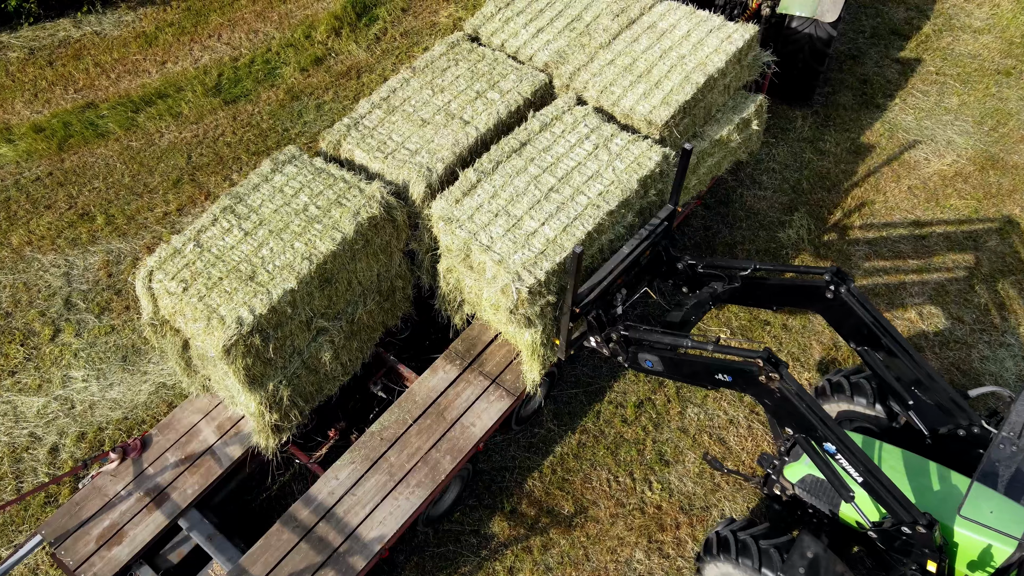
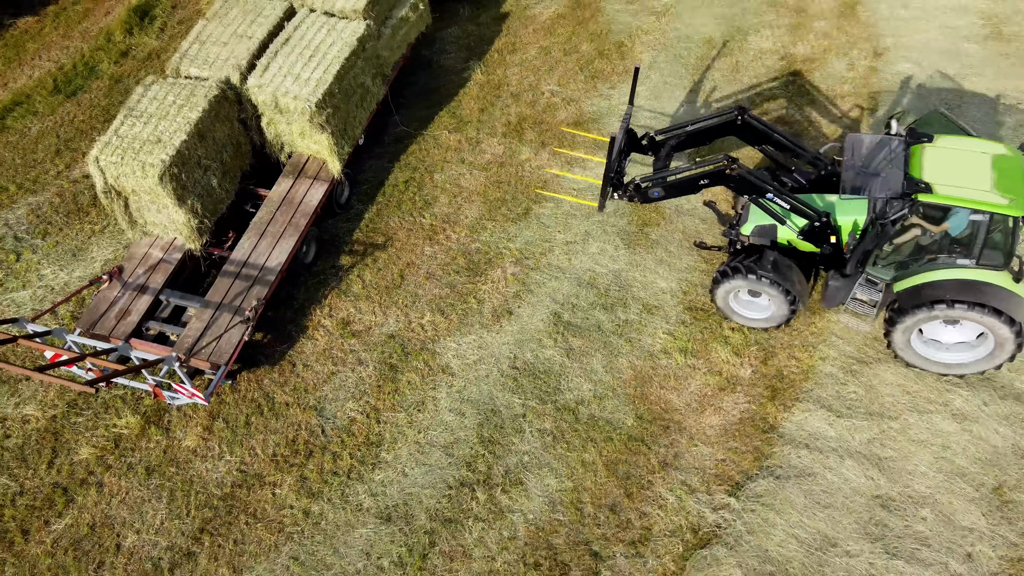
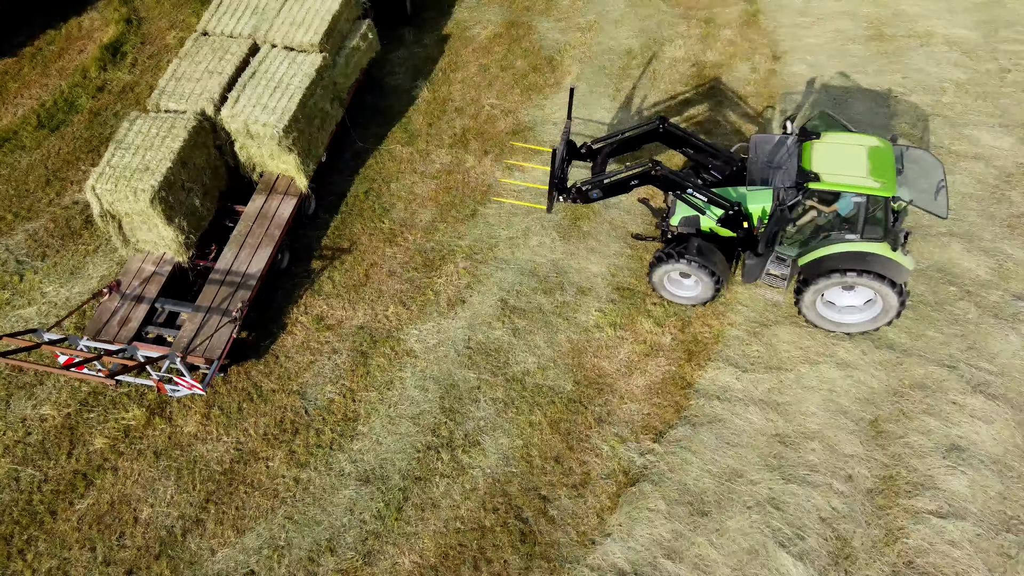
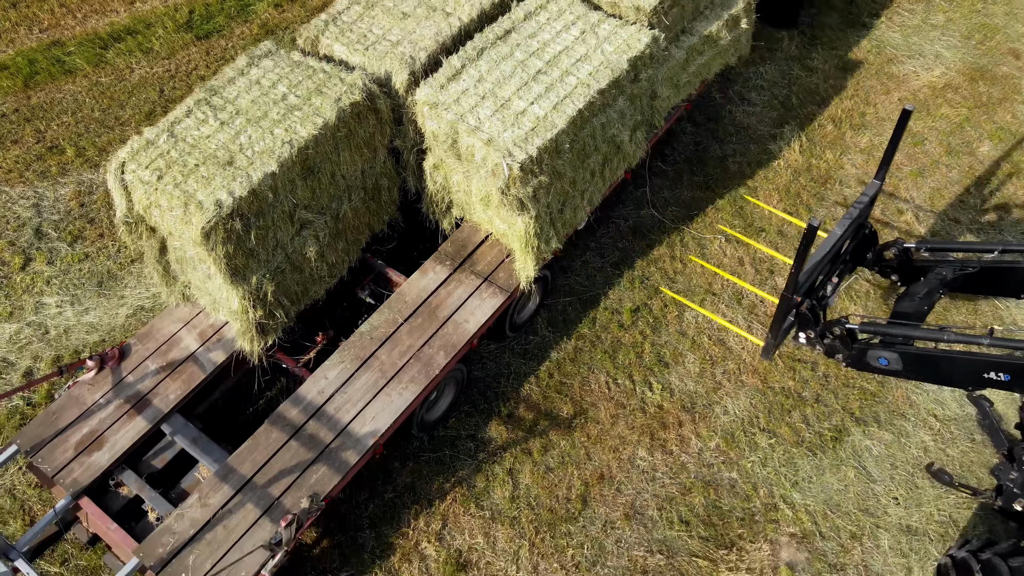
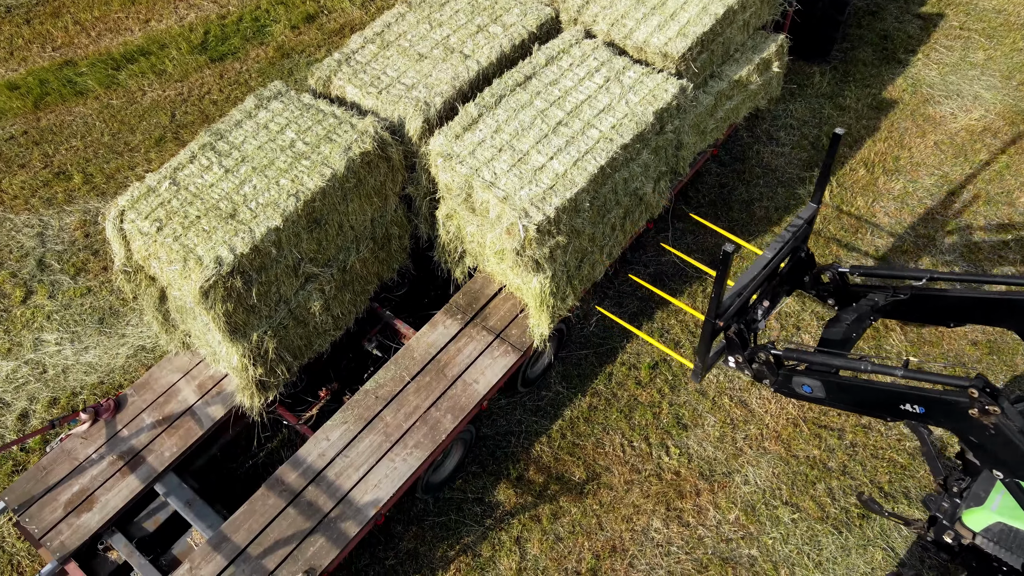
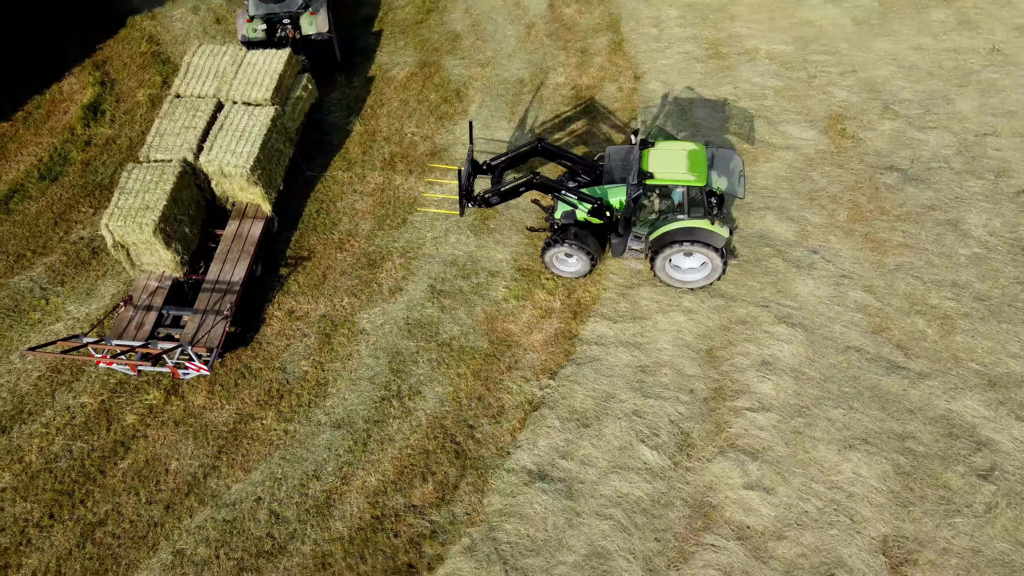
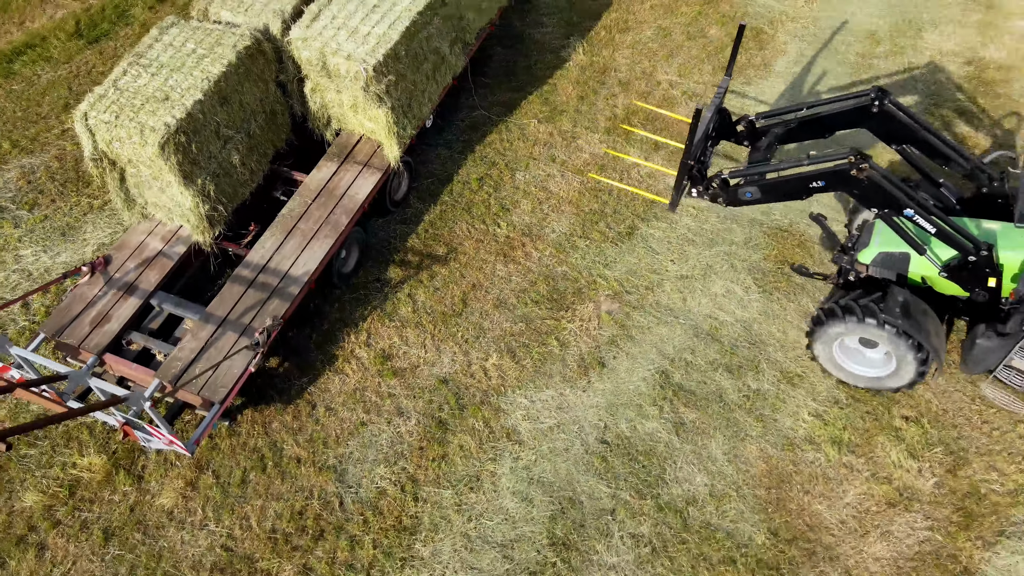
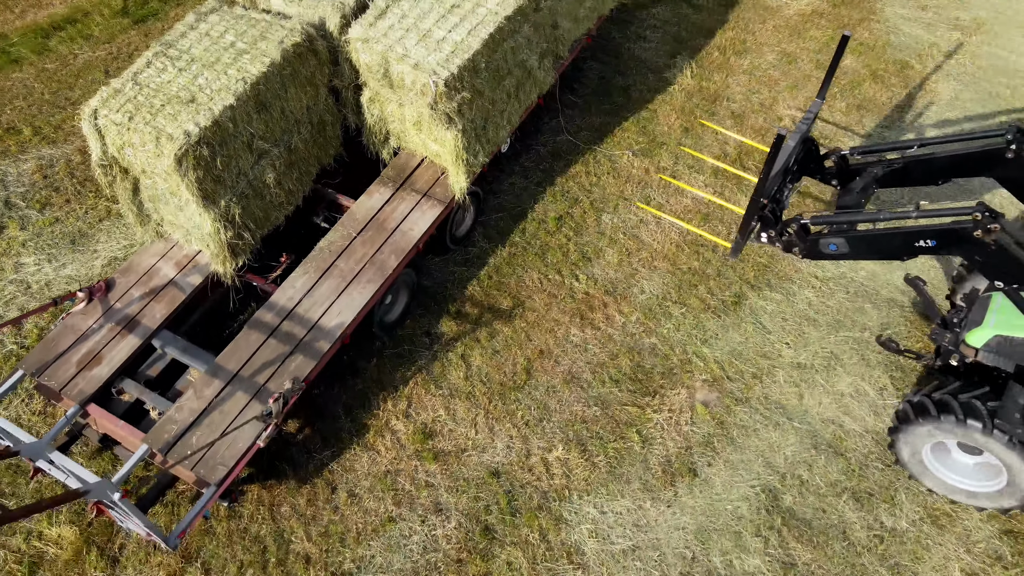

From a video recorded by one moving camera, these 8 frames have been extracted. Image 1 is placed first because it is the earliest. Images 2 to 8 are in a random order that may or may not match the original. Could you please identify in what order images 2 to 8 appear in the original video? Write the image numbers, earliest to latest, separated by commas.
5, 4, 8, 7, 2, 3, 6
